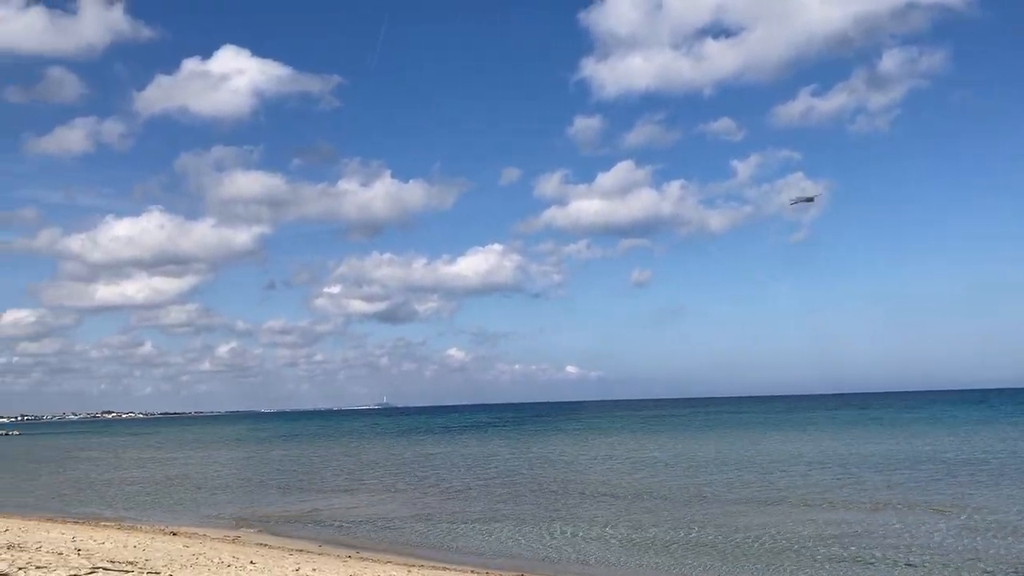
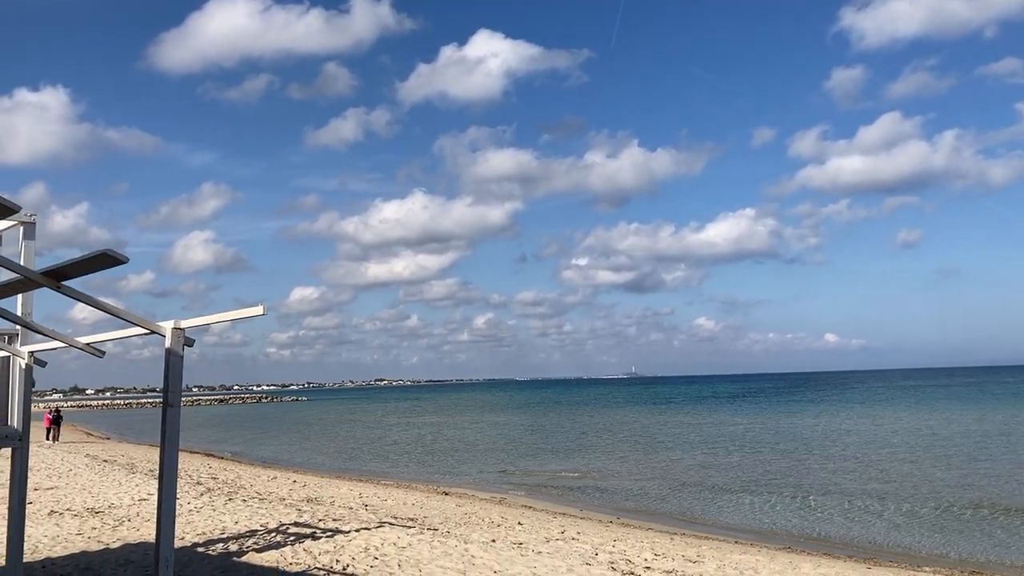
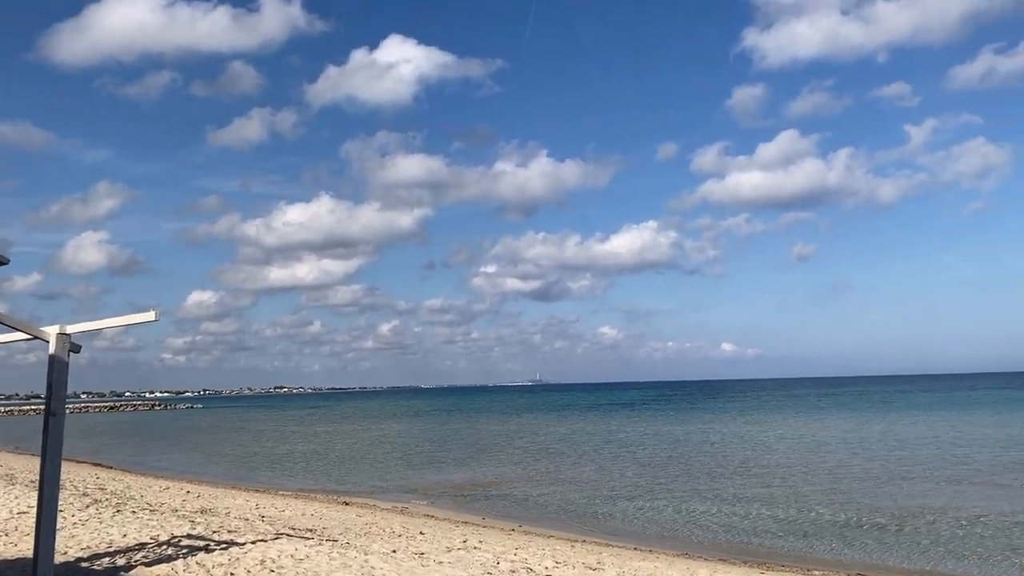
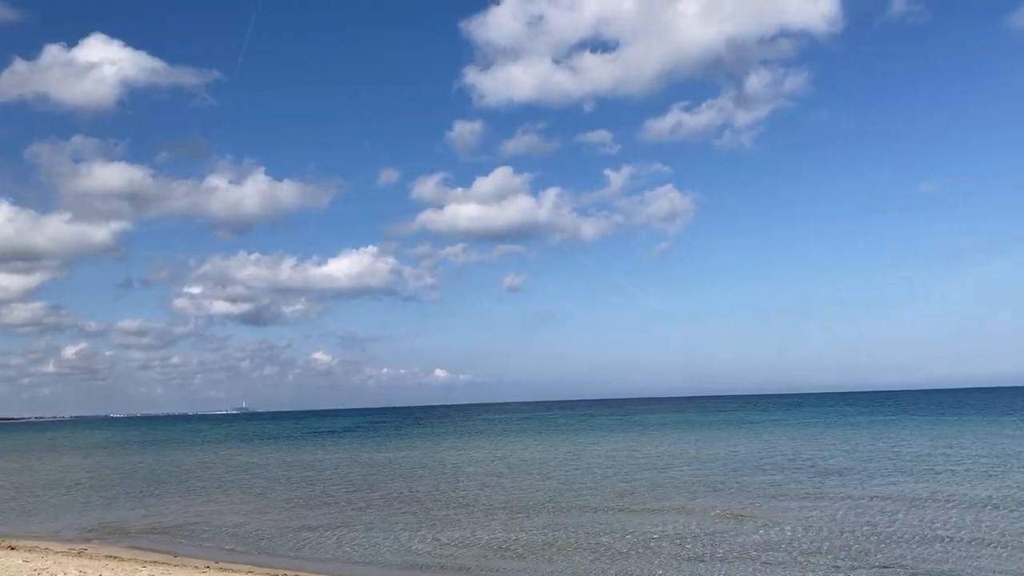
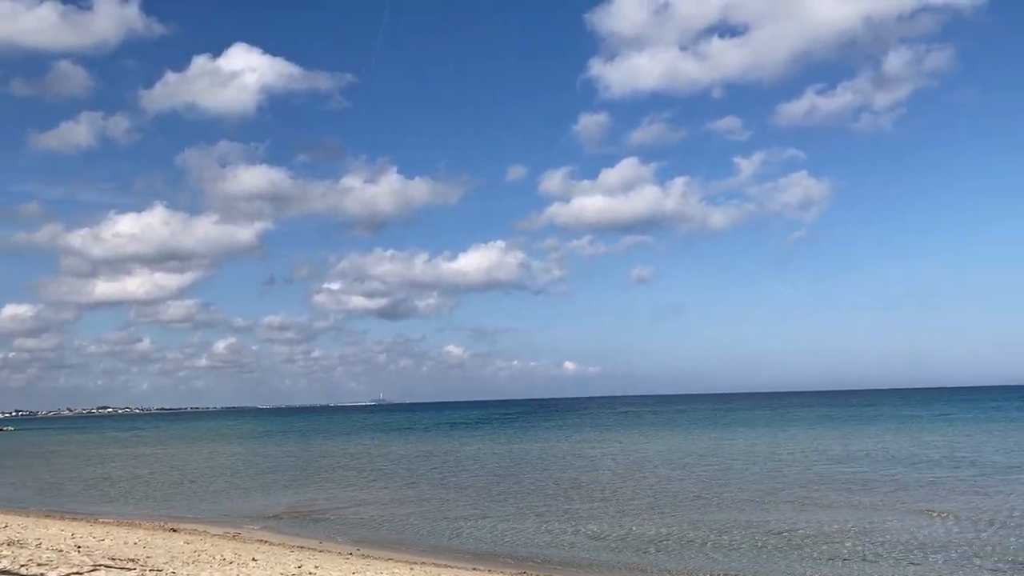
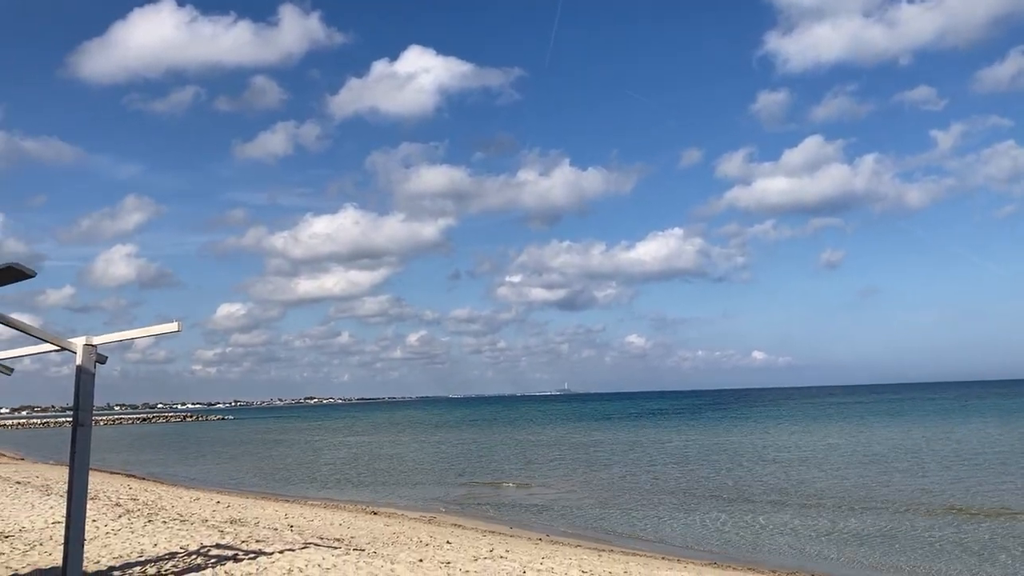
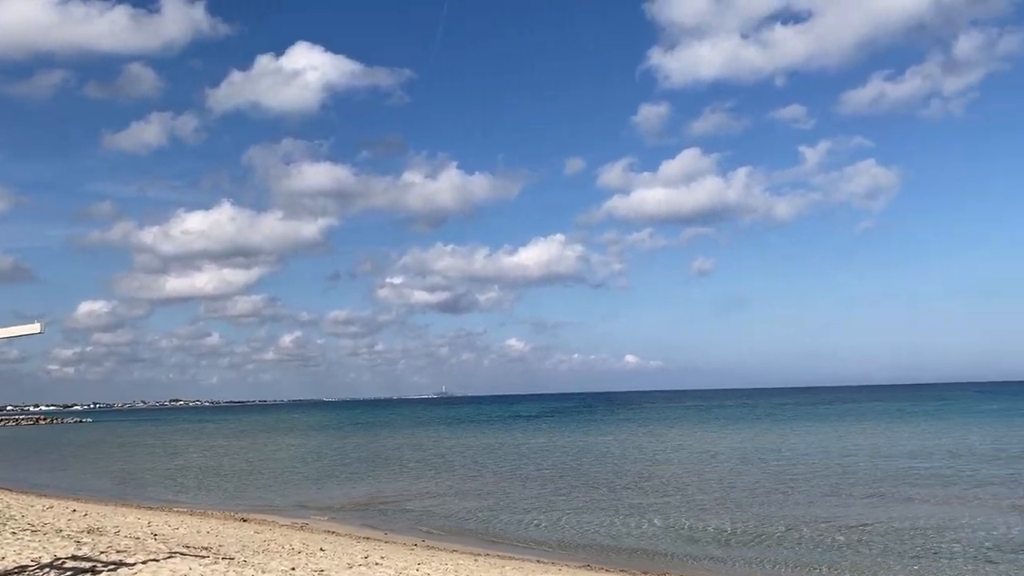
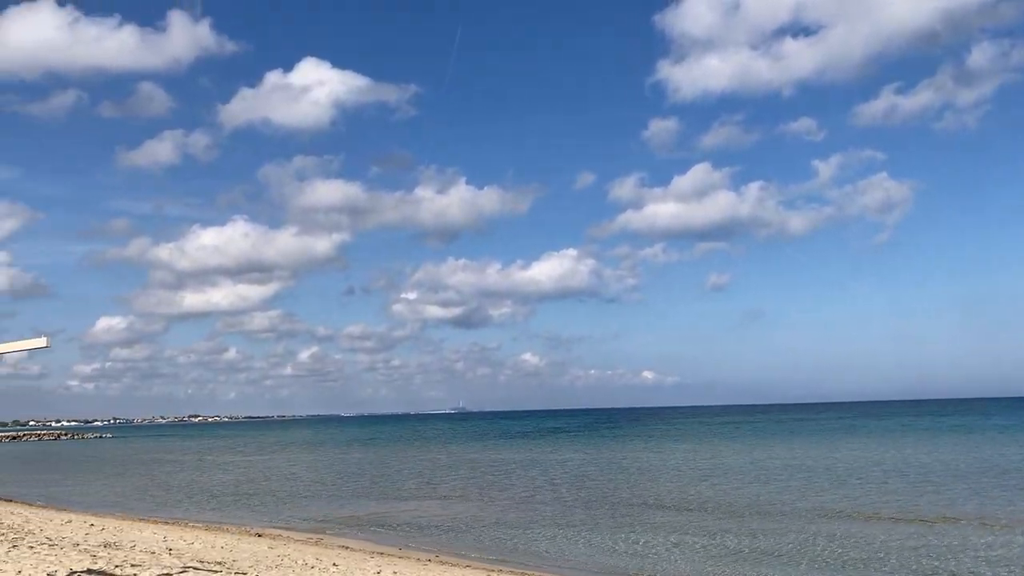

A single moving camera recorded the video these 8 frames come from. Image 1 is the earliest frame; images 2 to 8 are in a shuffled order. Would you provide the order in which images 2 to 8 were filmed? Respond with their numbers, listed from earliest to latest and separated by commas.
8, 6, 2, 3, 7, 5, 4
